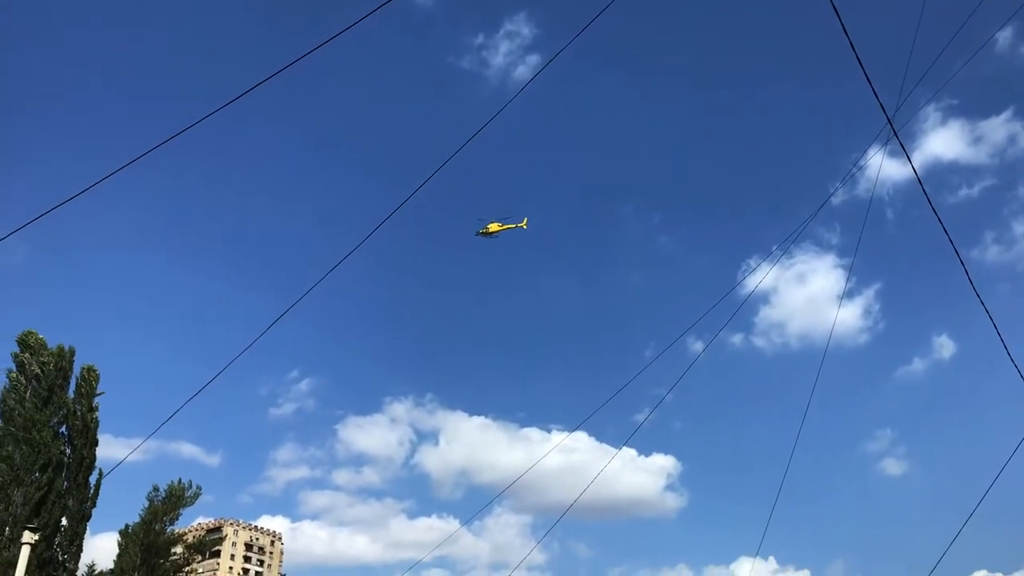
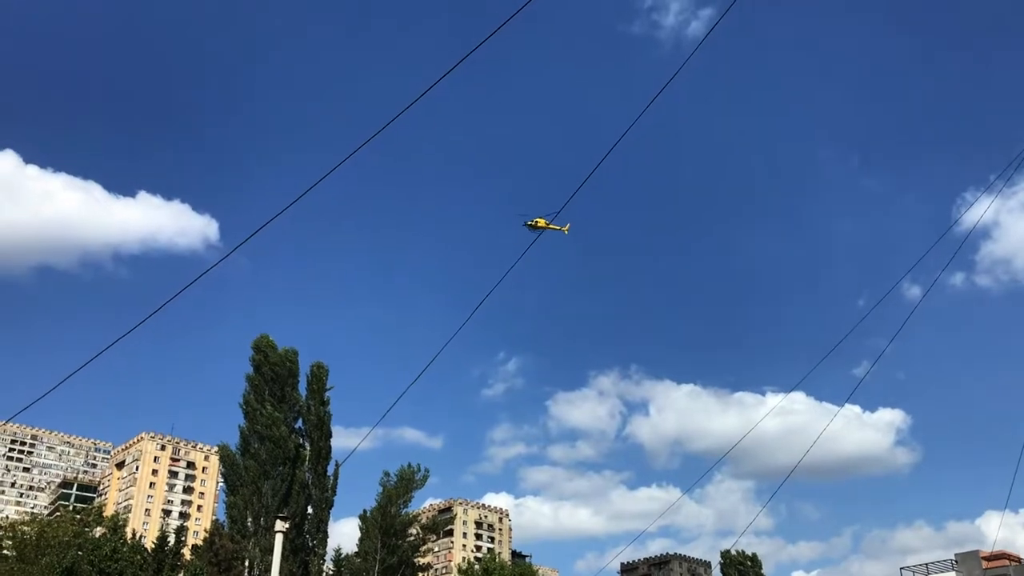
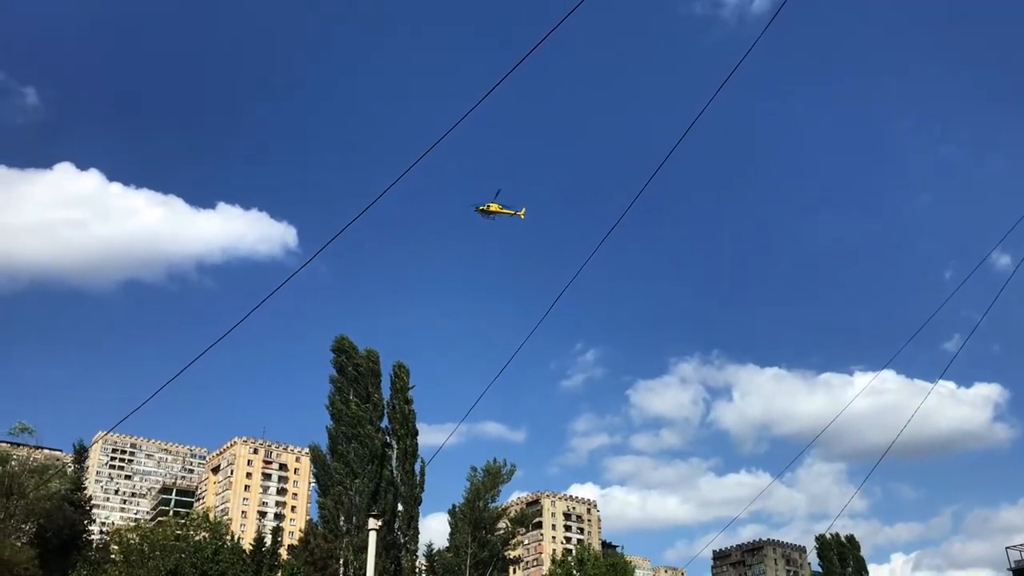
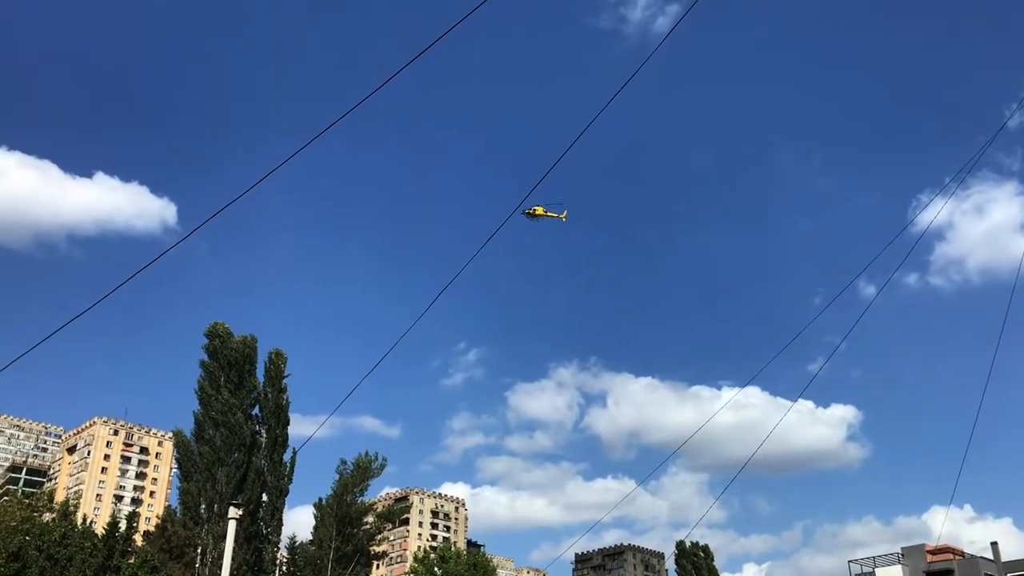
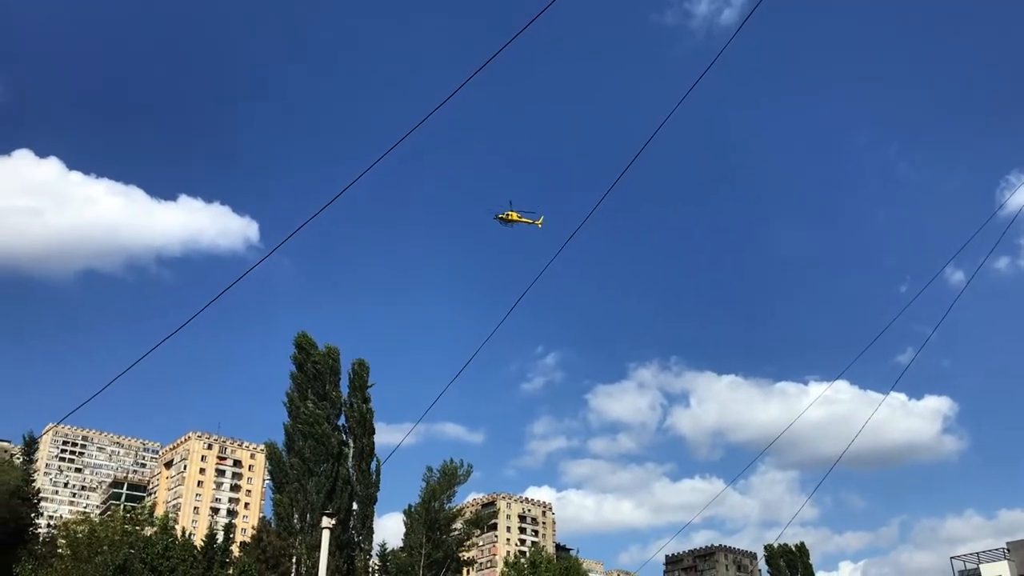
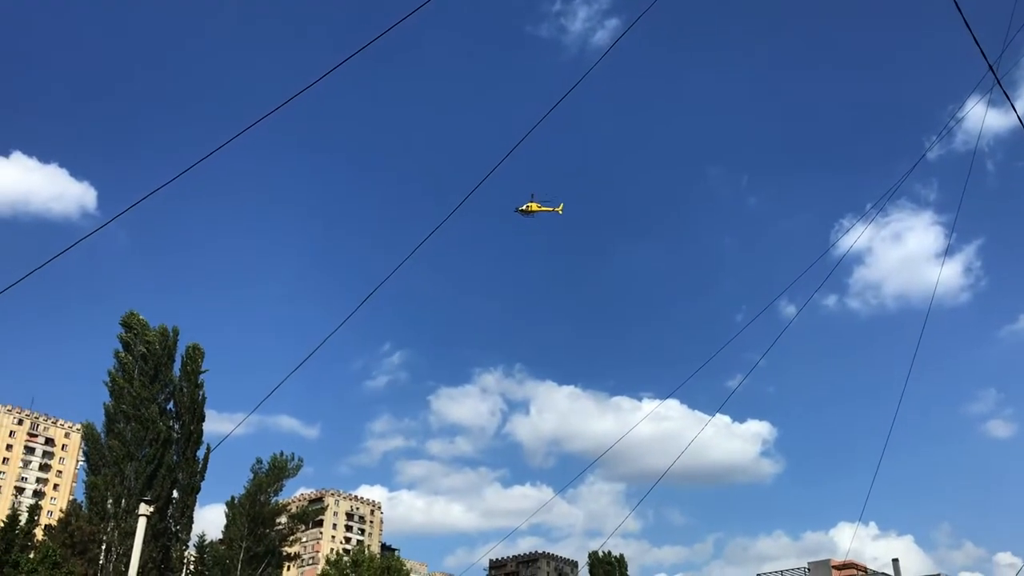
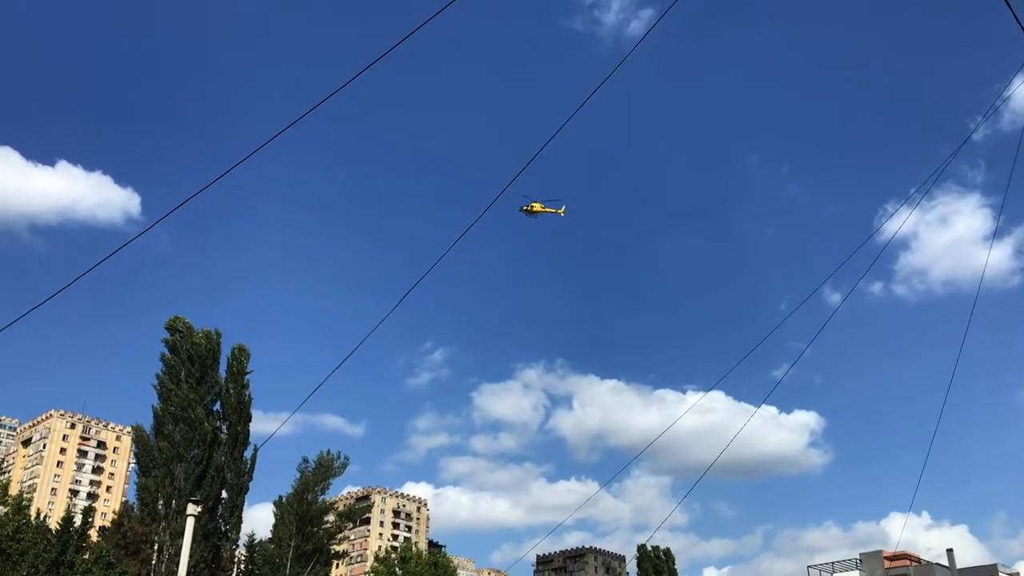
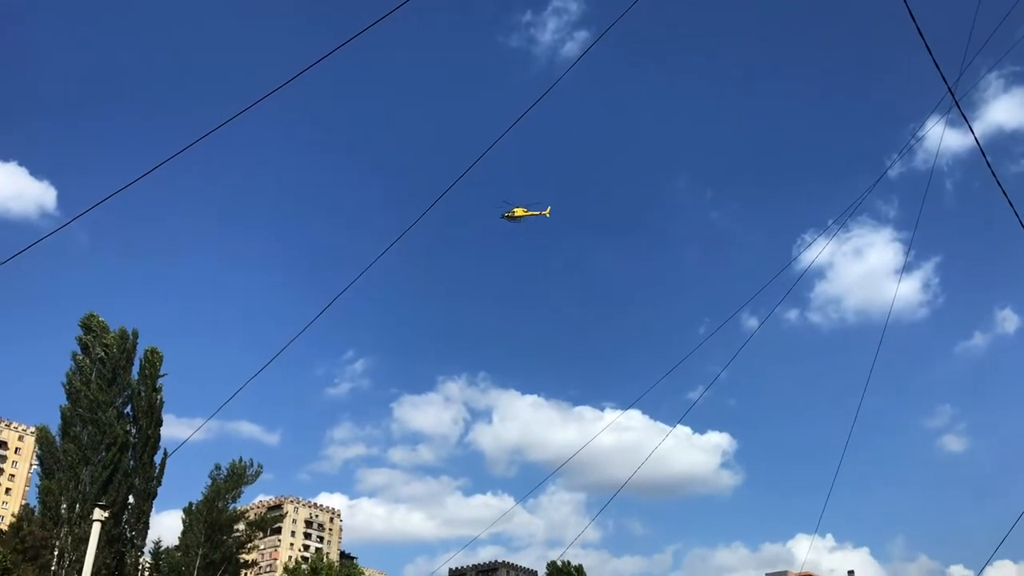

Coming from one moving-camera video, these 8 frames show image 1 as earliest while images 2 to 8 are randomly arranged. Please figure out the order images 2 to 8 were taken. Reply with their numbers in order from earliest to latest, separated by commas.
8, 6, 7, 4, 2, 5, 3
